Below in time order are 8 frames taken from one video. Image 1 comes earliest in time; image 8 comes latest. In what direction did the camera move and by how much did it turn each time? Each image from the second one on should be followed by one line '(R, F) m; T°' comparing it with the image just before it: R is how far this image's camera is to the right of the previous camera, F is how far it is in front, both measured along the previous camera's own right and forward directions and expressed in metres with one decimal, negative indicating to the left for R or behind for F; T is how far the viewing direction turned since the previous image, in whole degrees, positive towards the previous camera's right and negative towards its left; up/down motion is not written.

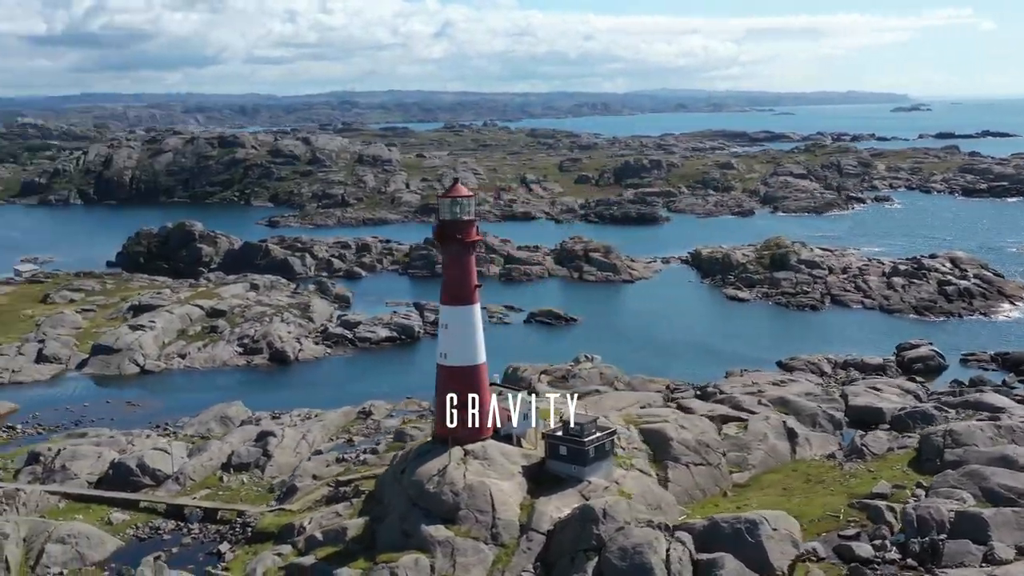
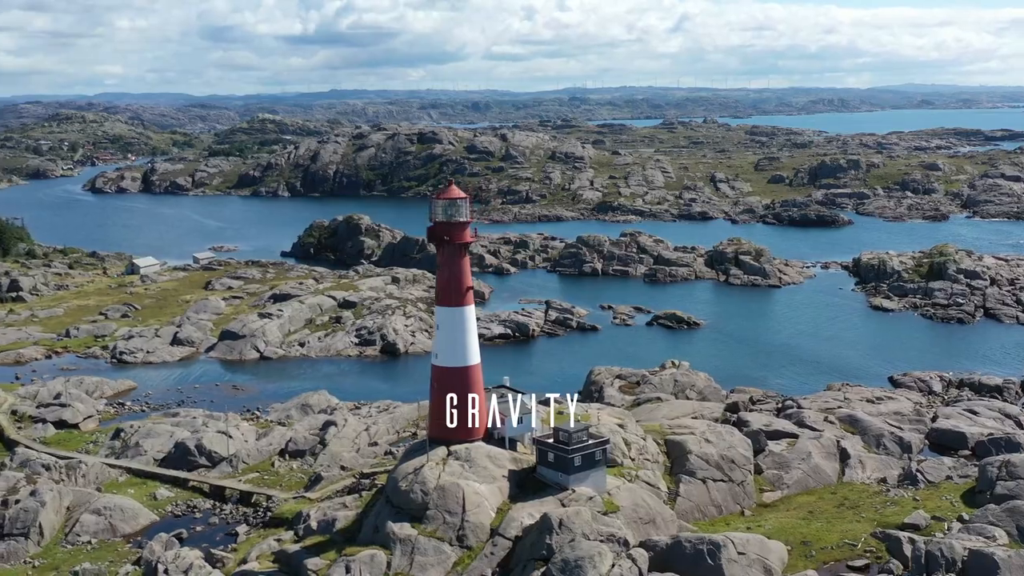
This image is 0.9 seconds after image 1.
(+8.4, +1.0) m; -12°
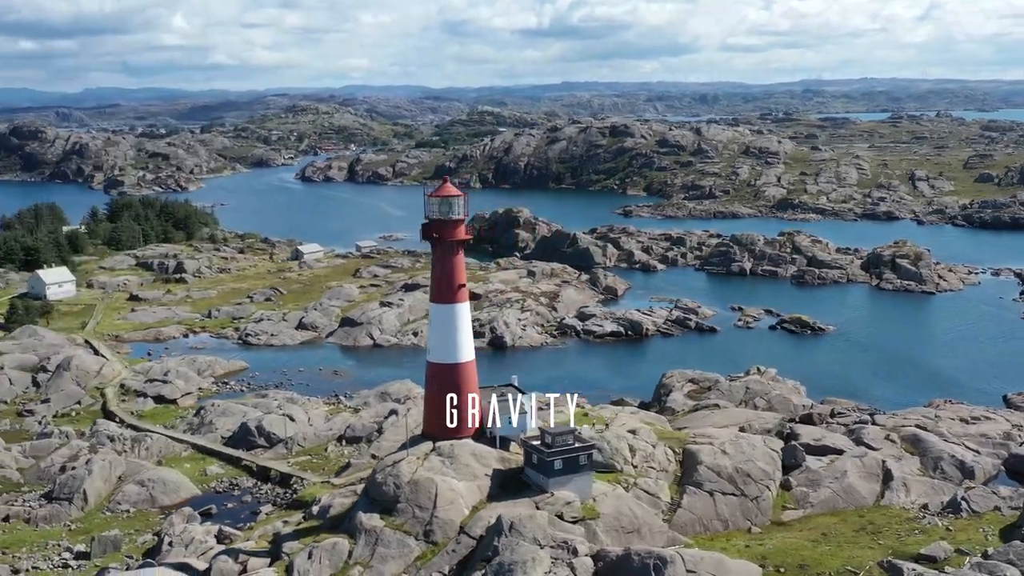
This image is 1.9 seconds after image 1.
(+8.3, +1.0) m; -11°
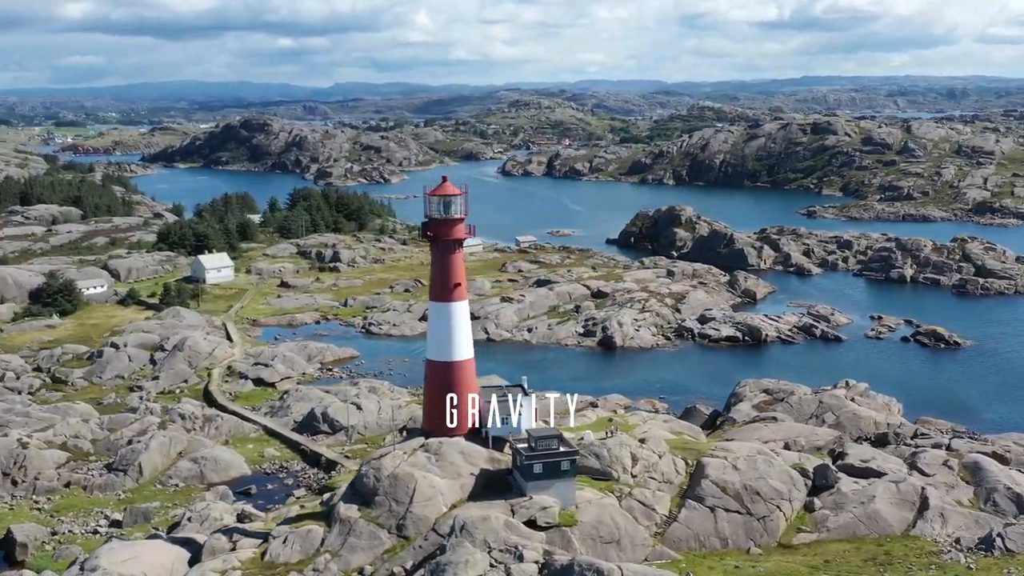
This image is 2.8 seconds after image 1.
(+8.4, +1.0) m; -12°
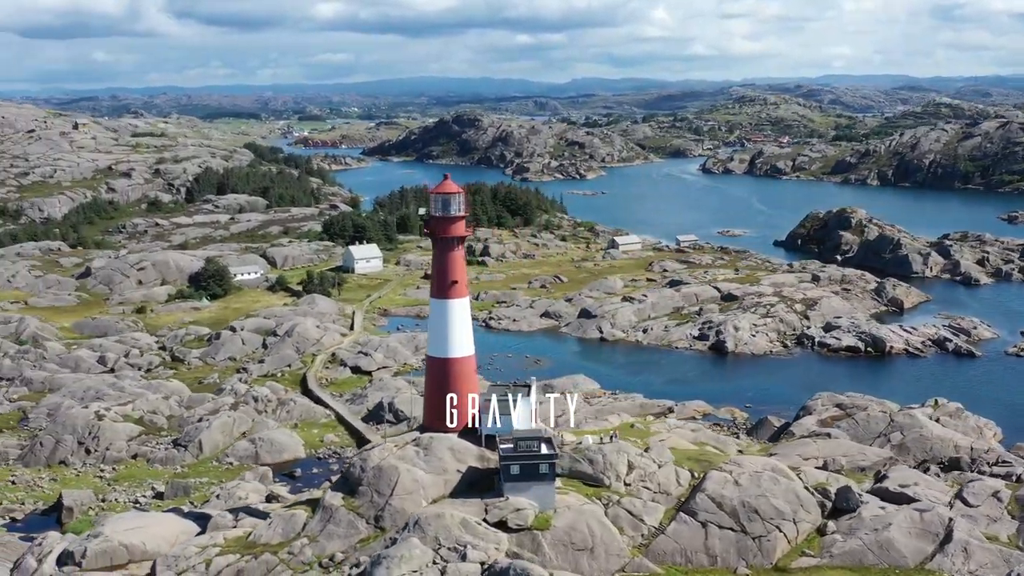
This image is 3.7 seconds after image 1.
(+8.4, +1.0) m; -12°
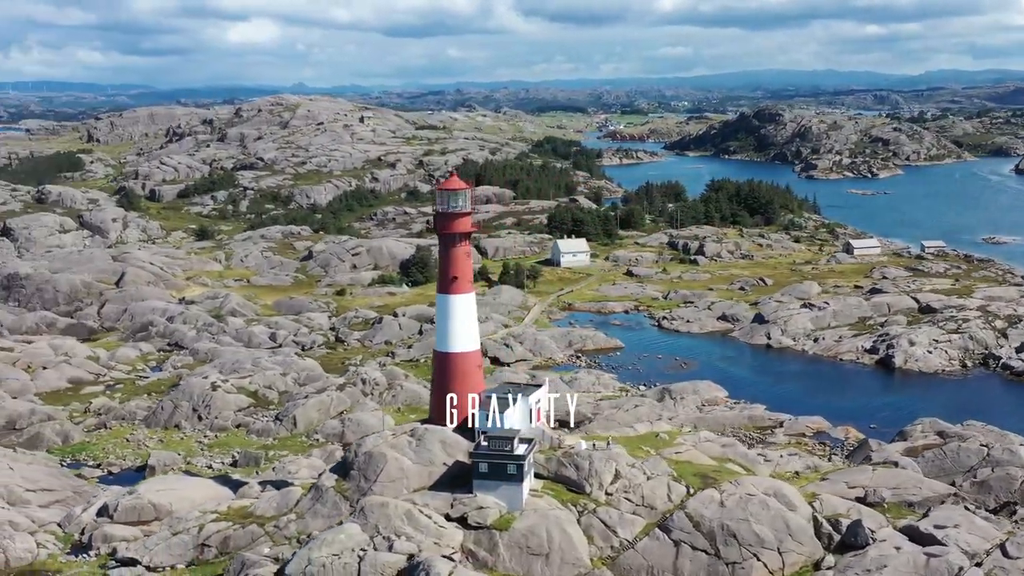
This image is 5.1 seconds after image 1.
(+11.9, +1.8) m; -17°
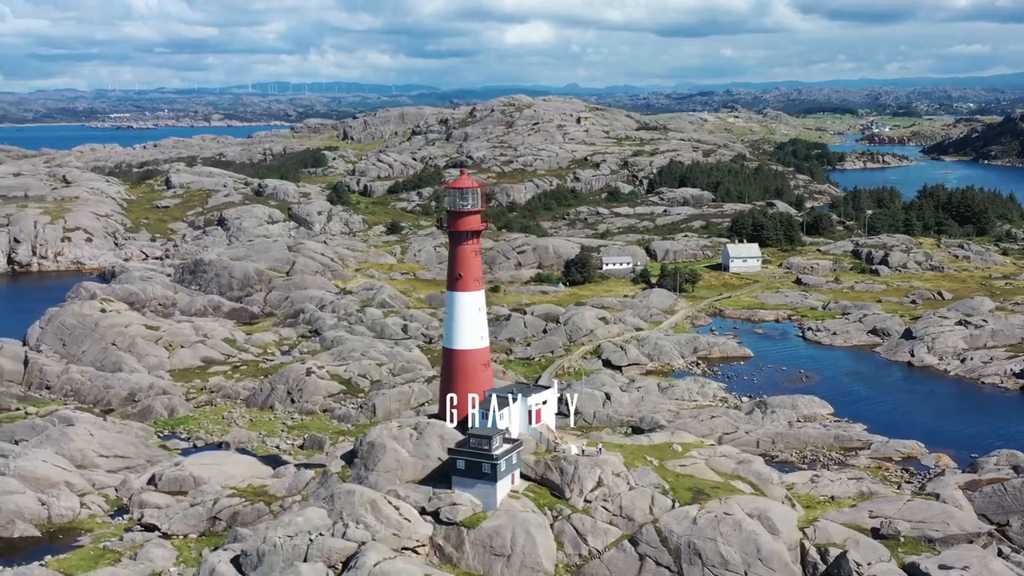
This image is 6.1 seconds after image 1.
(+9.6, +1.2) m; -13°
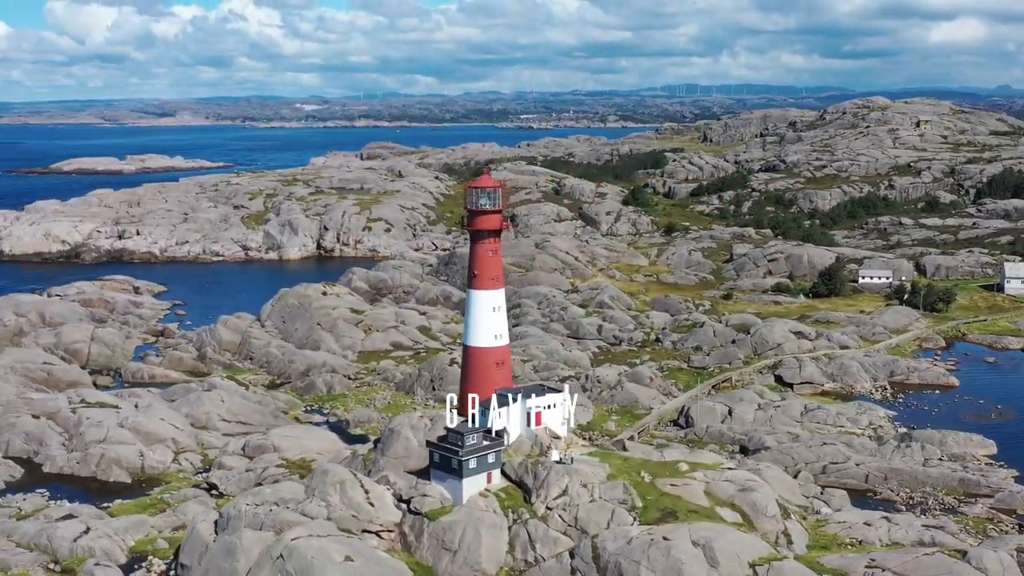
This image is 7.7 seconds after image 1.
(+14.1, +2.4) m; -20°
